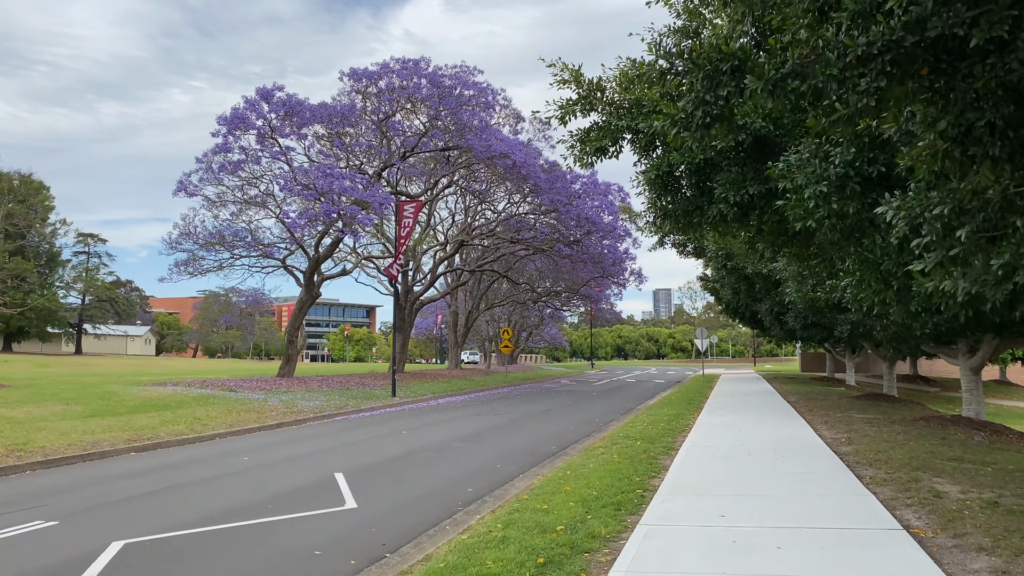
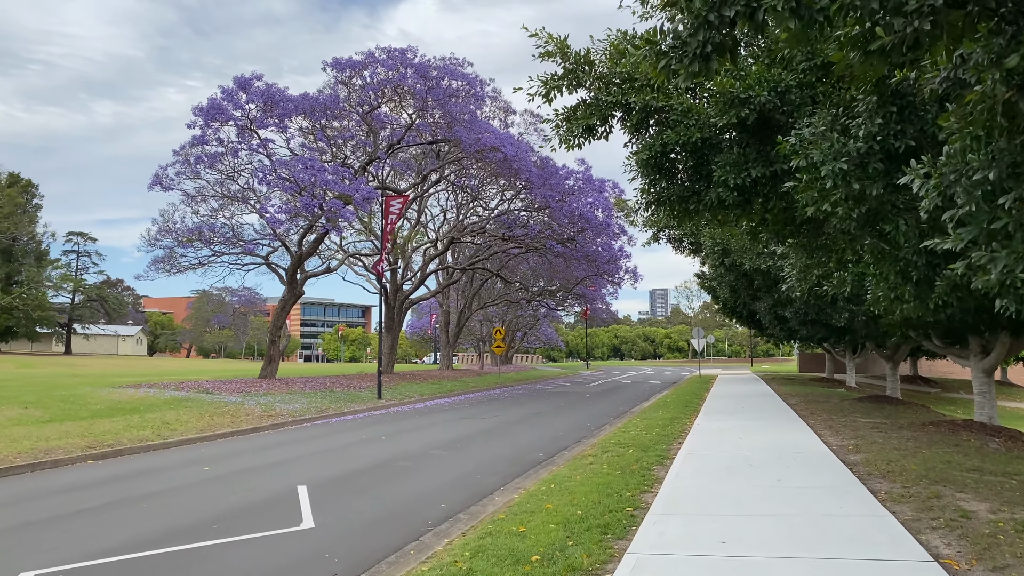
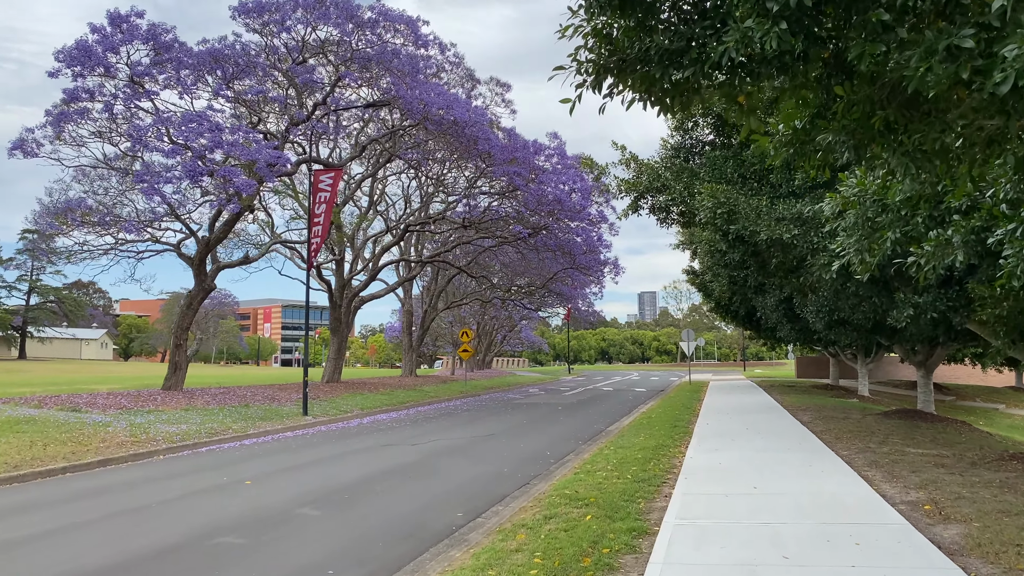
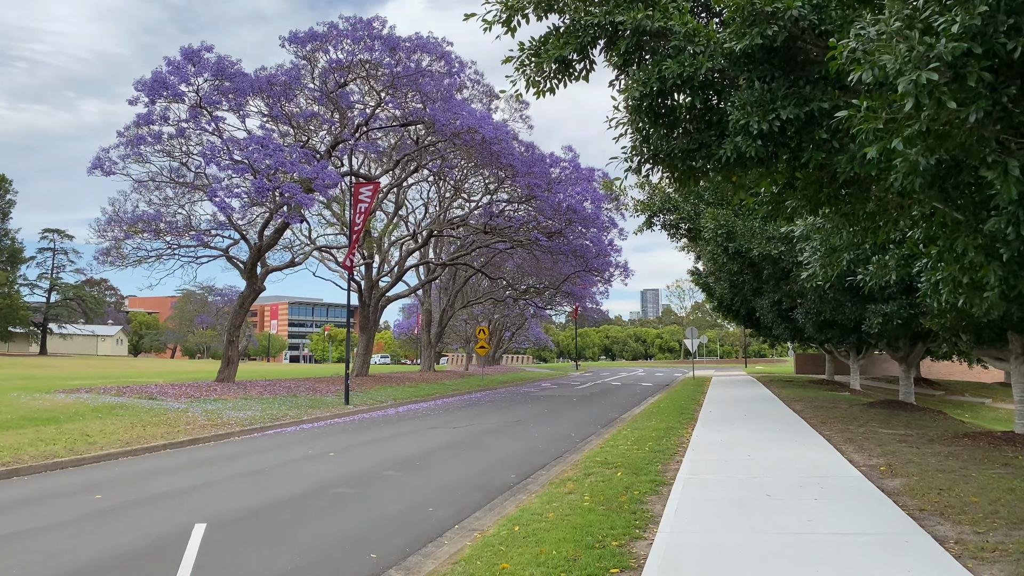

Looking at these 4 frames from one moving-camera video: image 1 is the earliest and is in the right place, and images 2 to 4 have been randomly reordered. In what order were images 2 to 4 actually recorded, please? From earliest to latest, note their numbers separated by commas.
2, 4, 3
